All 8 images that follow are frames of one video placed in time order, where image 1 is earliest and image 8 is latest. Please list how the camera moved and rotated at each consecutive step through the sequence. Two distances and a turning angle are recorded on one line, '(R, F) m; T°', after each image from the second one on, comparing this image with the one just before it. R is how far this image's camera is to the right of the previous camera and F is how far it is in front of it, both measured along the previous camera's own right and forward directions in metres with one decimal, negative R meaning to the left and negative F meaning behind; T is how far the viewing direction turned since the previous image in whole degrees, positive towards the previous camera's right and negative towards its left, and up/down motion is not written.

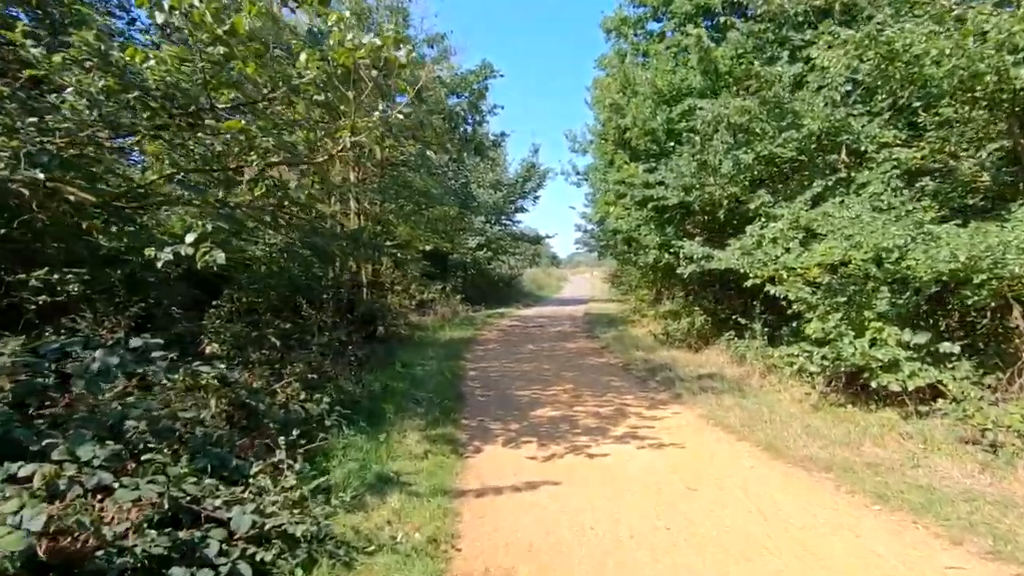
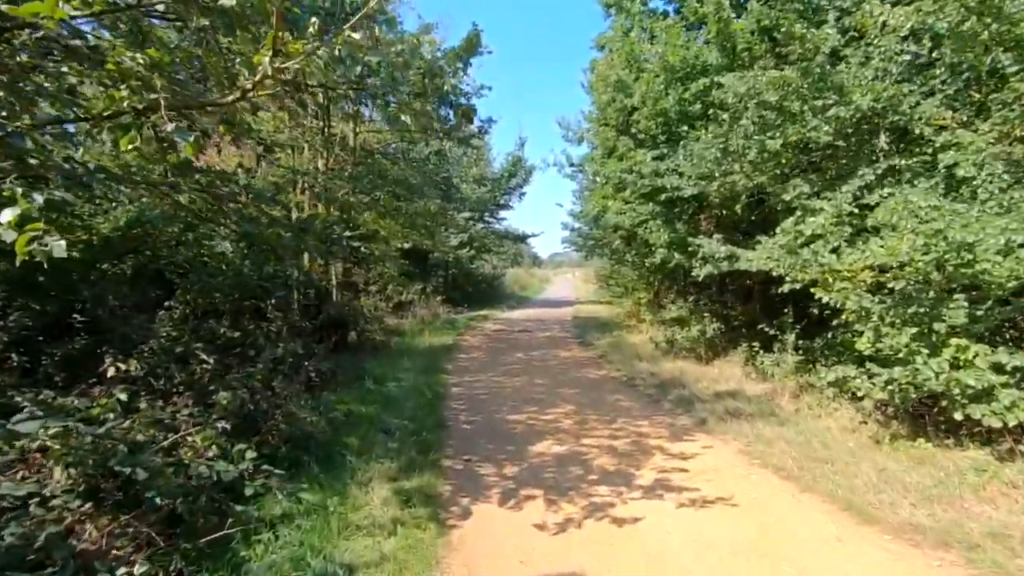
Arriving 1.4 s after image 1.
(-0.2, +1.5) m; +2°
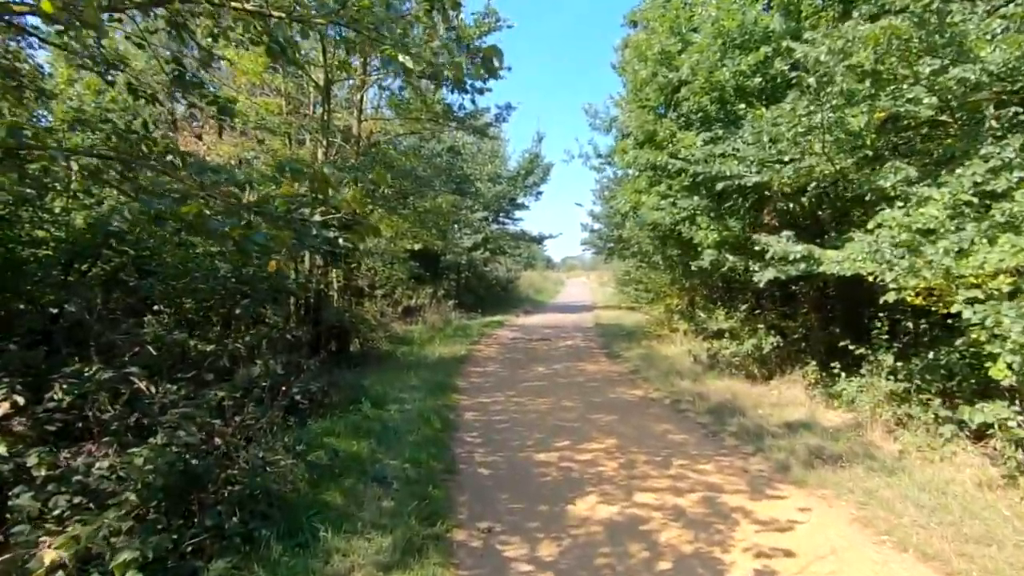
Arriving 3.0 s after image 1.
(-0.2, +1.5) m; -1°
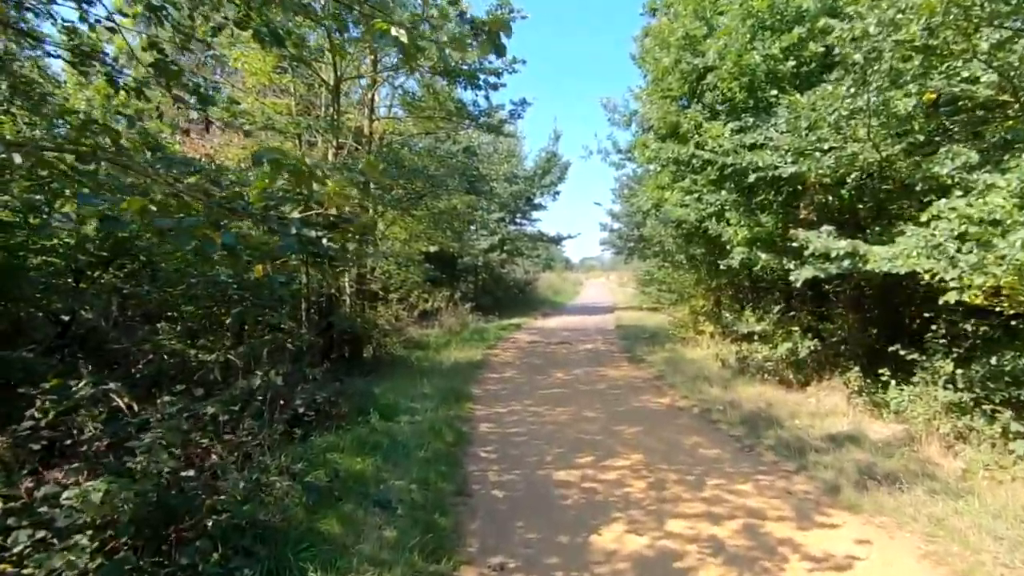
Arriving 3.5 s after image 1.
(0.0, +0.5) m; -2°
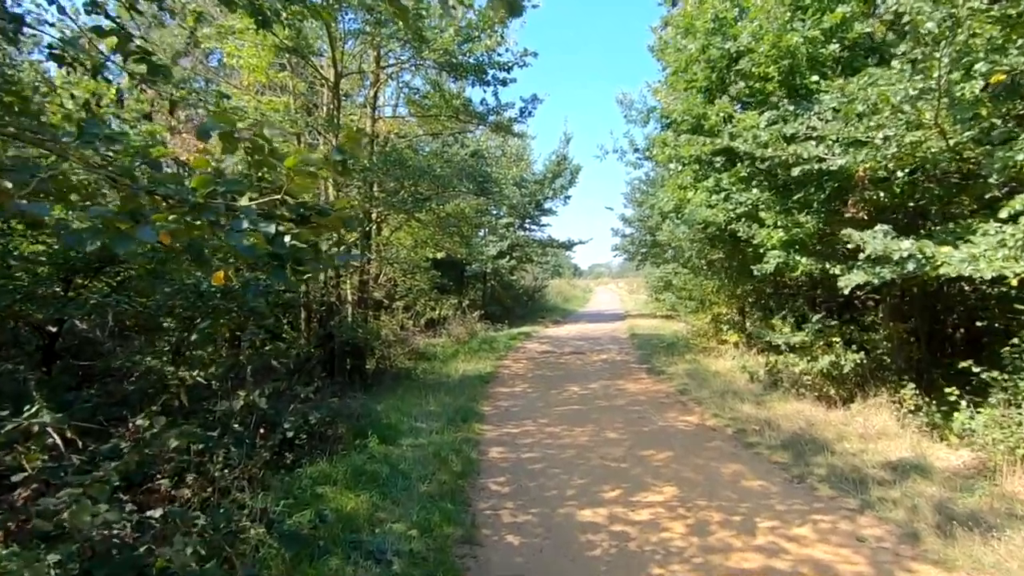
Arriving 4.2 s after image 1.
(-0.1, +0.7) m; -1°
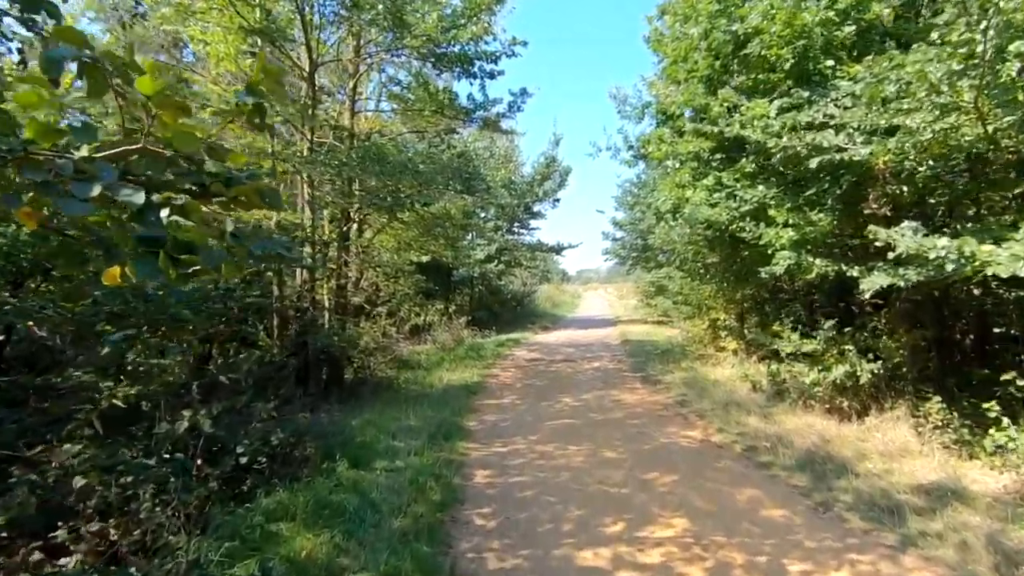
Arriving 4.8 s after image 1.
(0.0, +0.7) m; +1°
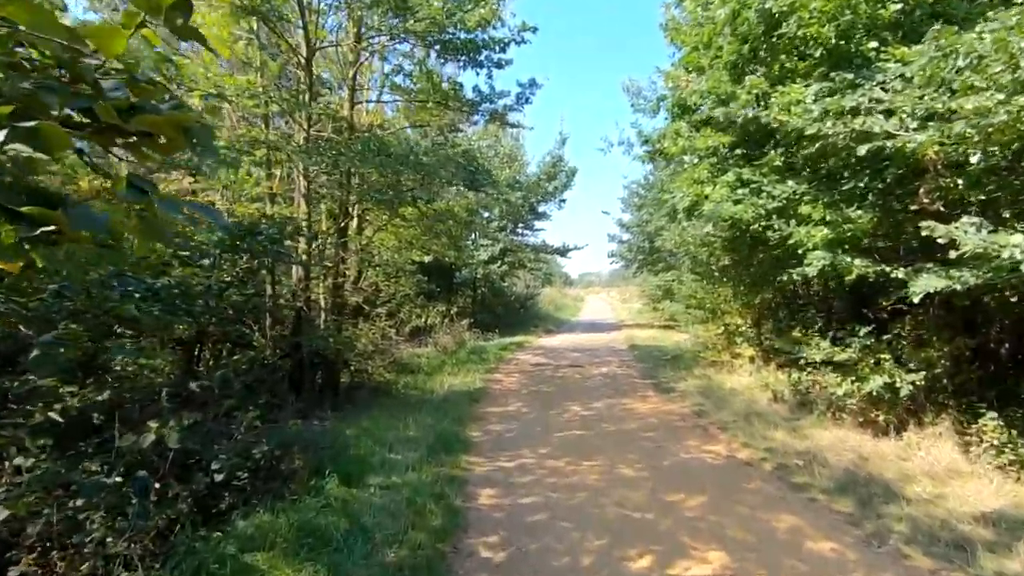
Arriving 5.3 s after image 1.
(-0.1, +0.6) m; 0°
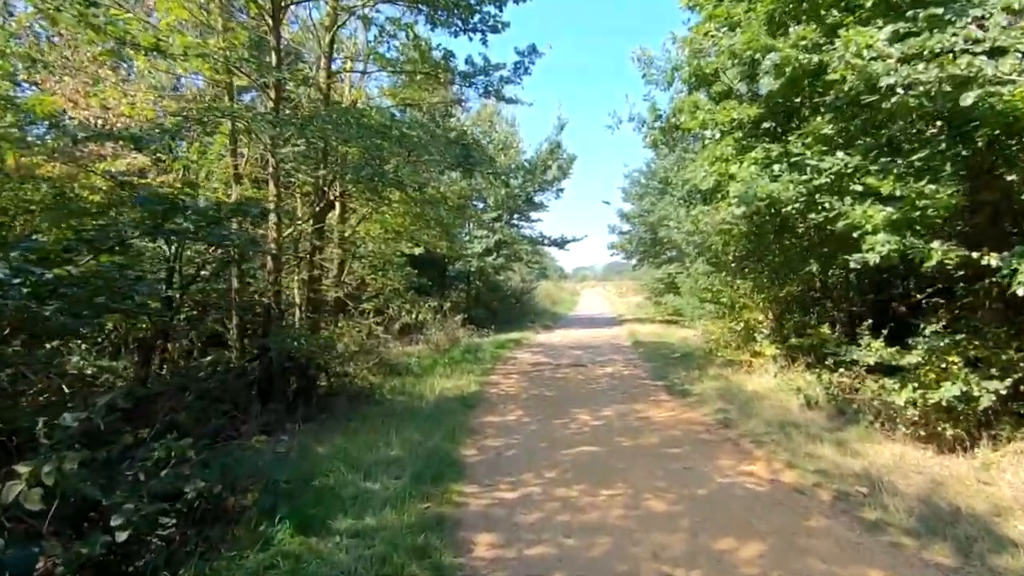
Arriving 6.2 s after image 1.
(-0.1, +1.2) m; +1°
